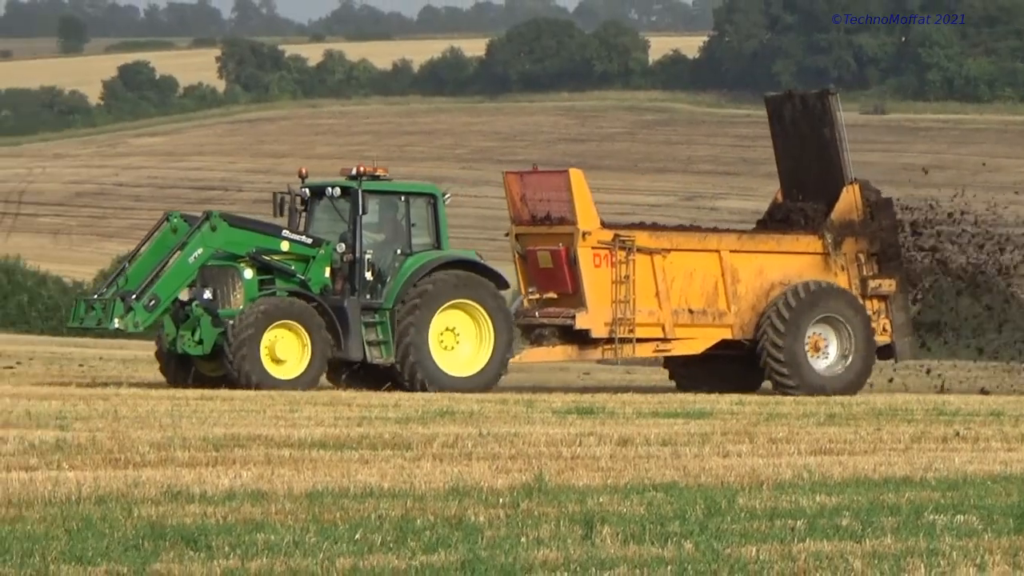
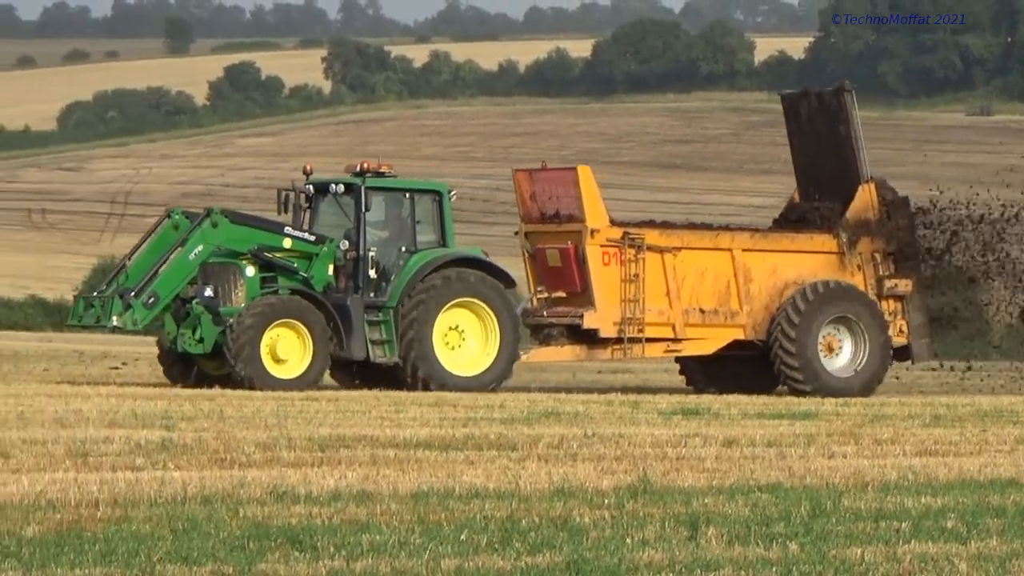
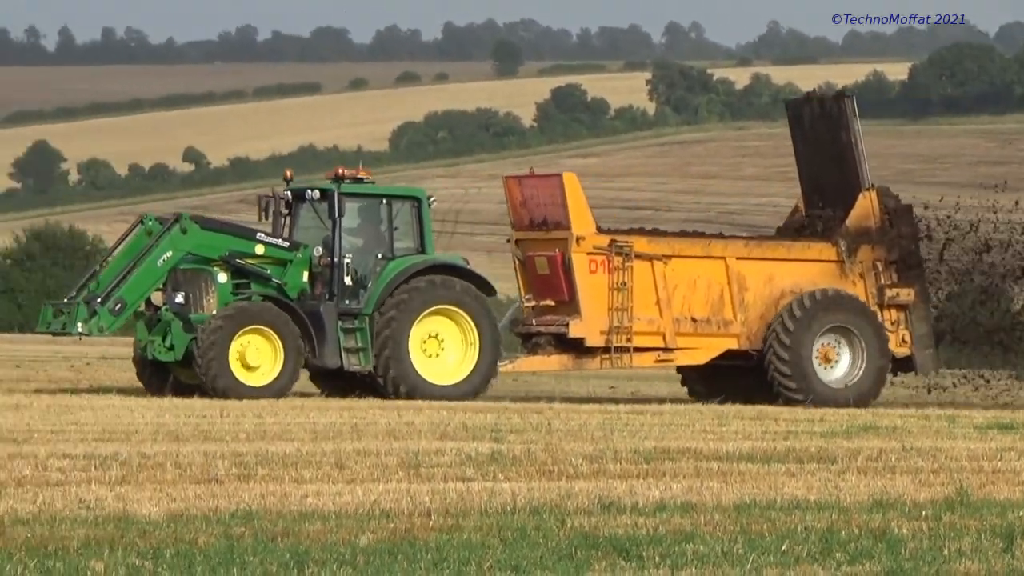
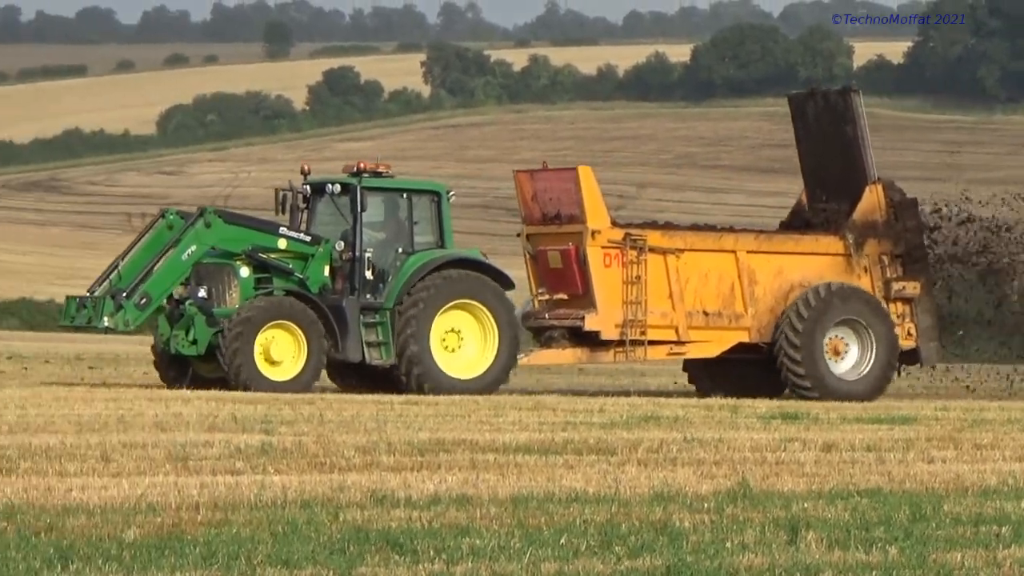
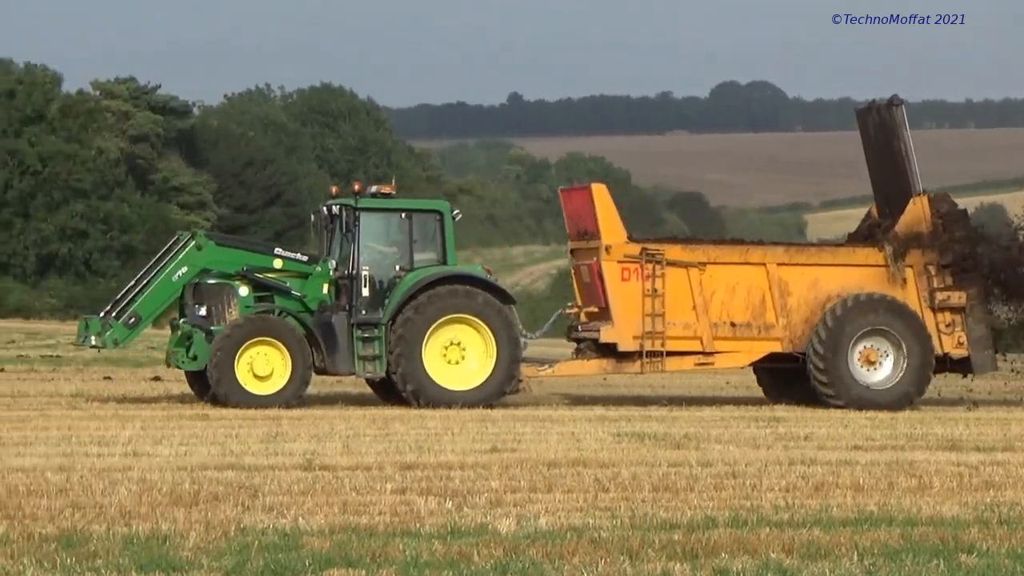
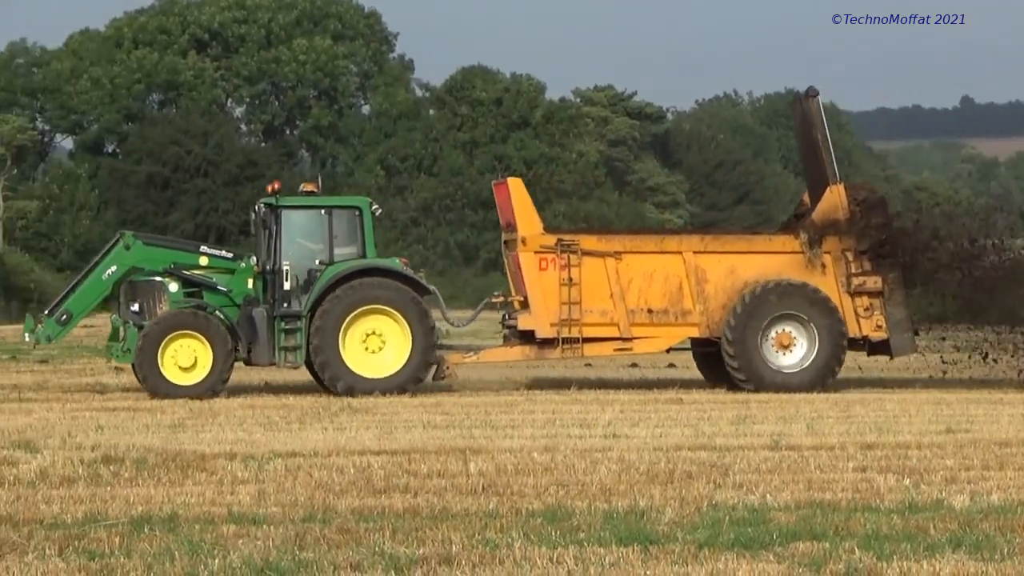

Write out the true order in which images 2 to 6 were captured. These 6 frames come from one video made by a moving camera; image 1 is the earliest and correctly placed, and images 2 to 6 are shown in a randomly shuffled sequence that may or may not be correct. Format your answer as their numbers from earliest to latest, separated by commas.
2, 4, 3, 5, 6
